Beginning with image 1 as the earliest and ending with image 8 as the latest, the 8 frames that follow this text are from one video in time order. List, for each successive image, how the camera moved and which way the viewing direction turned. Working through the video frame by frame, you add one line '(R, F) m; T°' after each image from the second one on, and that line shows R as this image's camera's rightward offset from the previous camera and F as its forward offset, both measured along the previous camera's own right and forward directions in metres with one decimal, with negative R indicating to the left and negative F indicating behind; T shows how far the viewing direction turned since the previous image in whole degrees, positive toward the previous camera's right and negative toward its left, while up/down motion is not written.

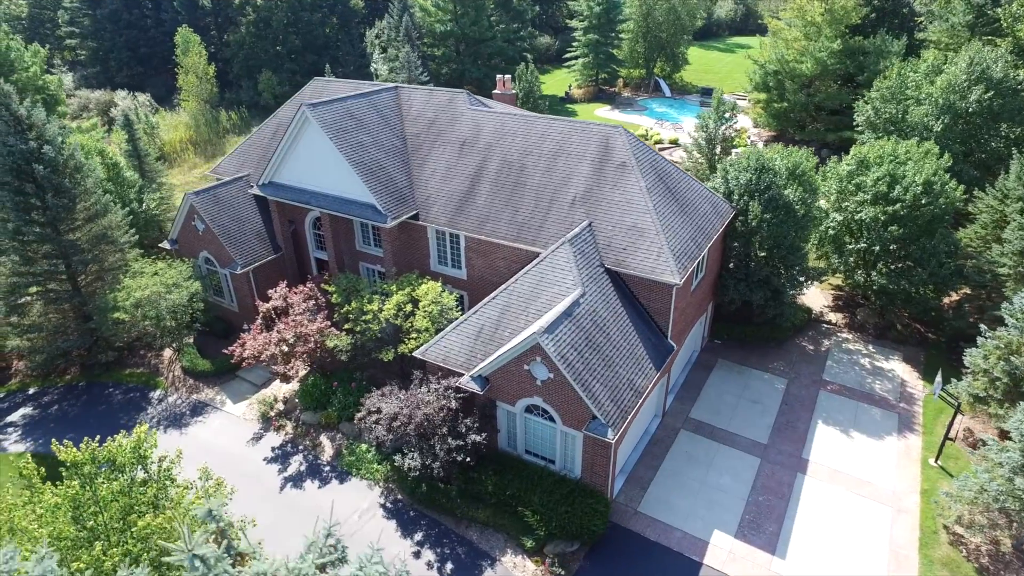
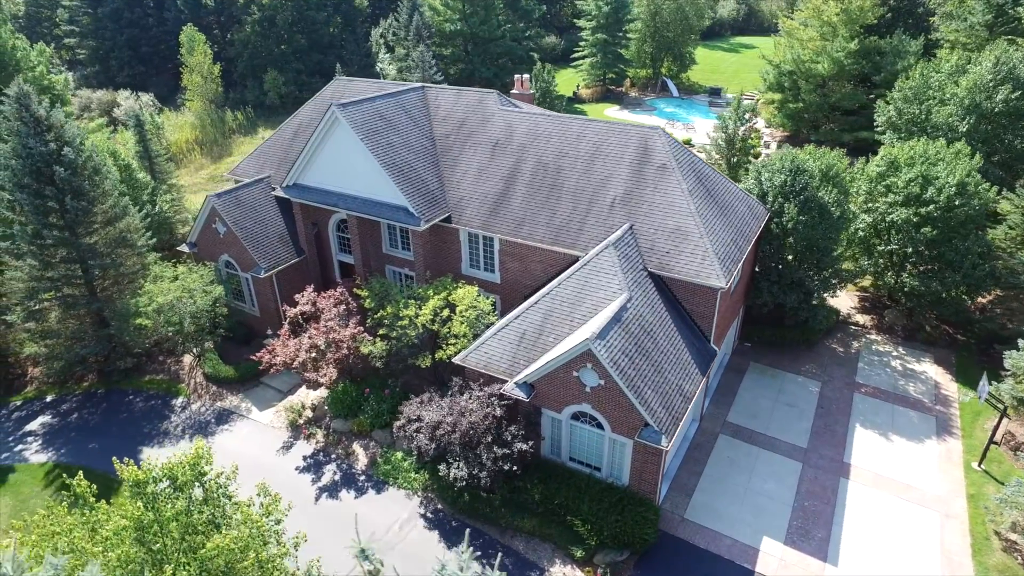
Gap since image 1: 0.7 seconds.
(-1.8, +0.4) m; +1°
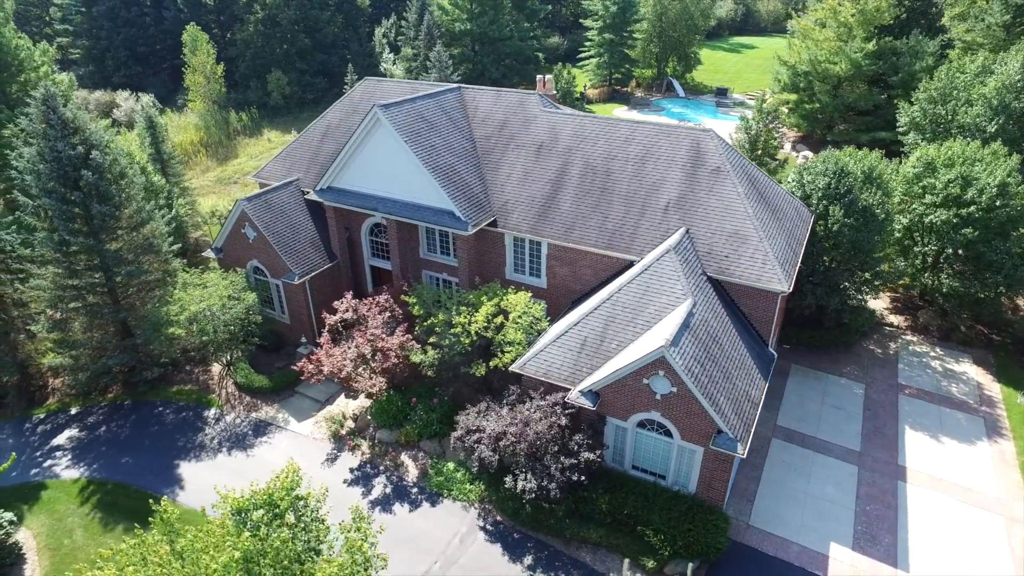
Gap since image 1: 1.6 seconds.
(-2.7, +0.5) m; +2°
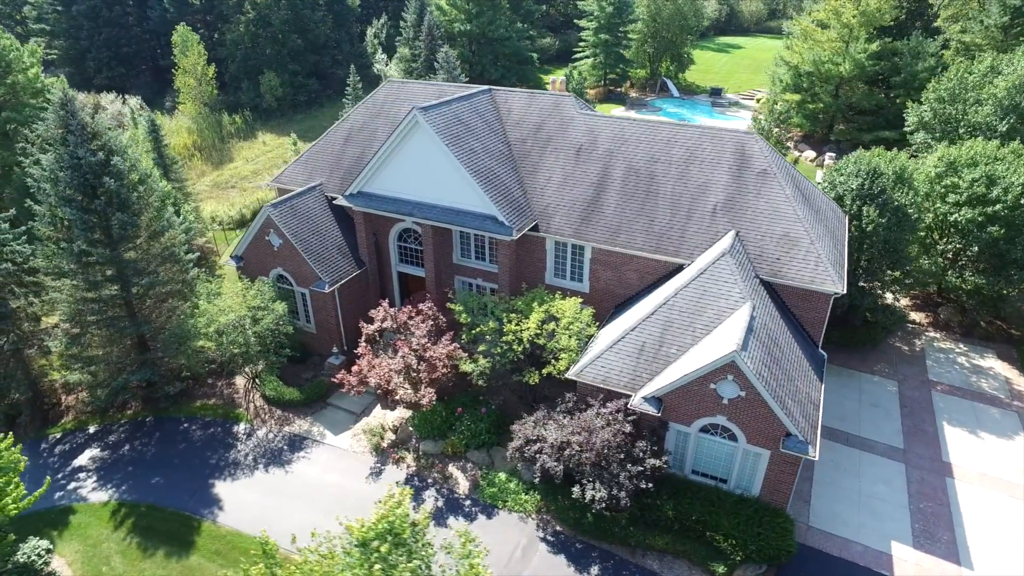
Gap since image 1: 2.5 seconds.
(-2.9, +0.5) m; +3°
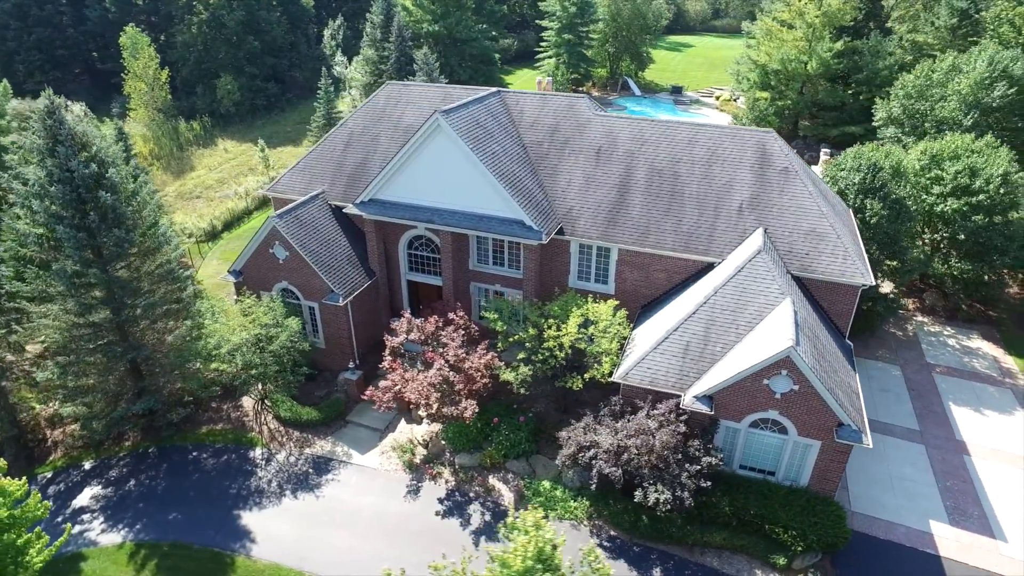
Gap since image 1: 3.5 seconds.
(-3.5, +0.6) m; +6°
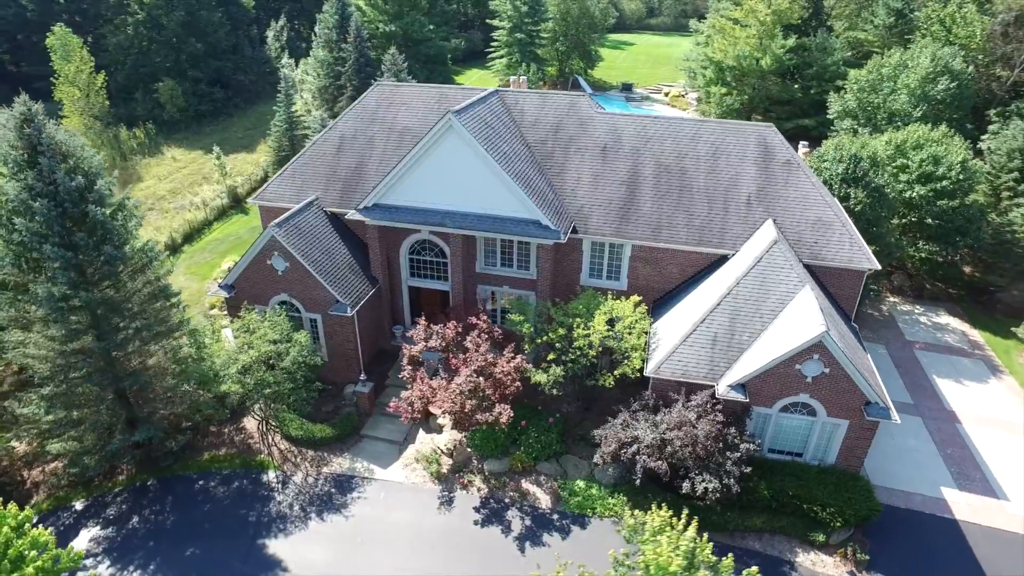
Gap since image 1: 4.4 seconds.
(-3.4, +0.5) m; +6°
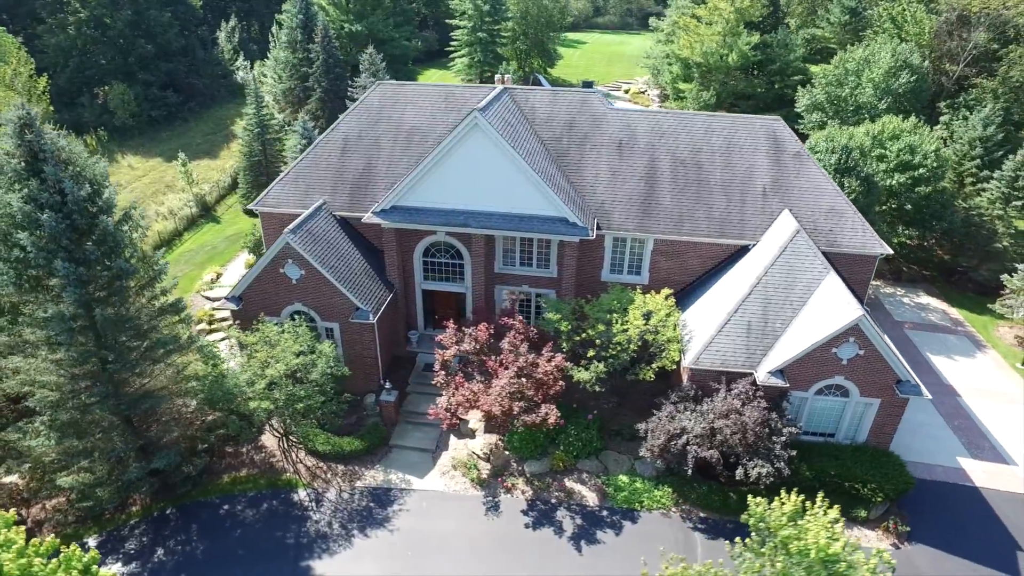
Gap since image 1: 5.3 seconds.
(-3.5, +0.5) m; +6°
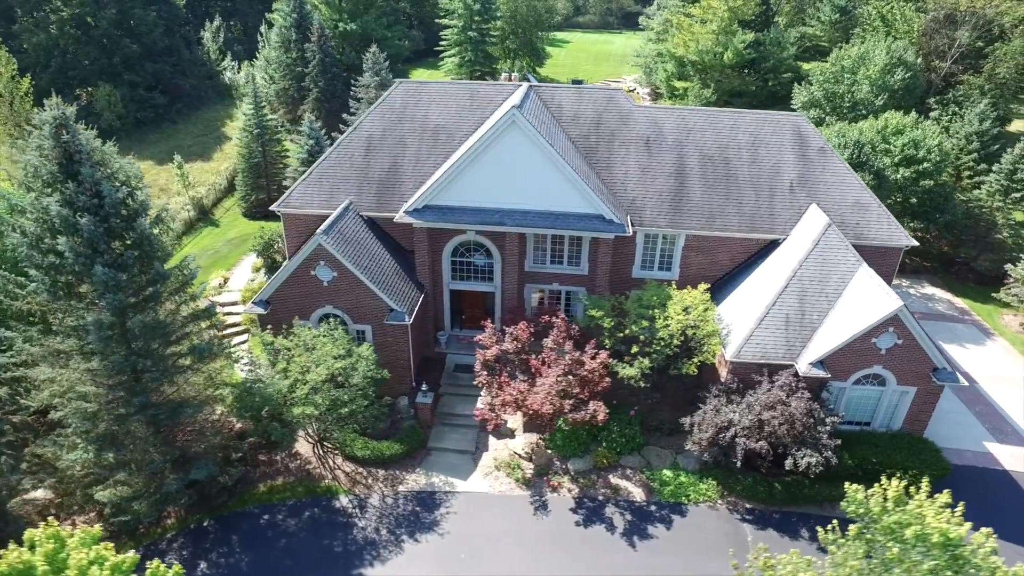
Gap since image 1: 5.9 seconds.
(-2.6, +0.2) m; +3°
